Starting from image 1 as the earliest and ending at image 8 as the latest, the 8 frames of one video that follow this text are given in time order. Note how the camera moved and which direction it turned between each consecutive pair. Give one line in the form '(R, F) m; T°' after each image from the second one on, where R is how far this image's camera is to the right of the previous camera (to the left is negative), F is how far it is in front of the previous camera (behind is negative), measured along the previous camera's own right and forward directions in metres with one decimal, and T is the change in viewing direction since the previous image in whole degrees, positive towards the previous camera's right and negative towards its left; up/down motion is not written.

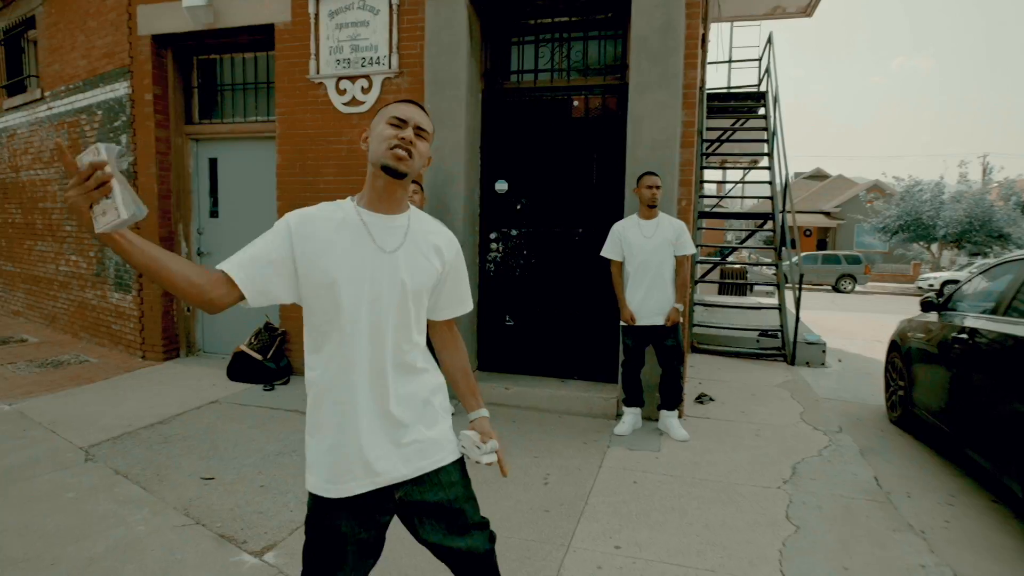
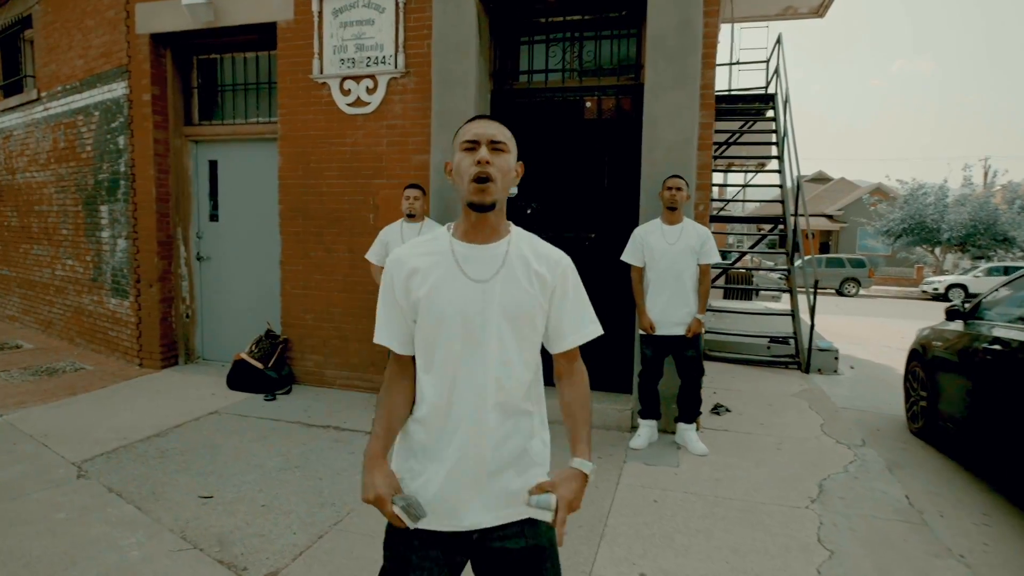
(-0.1, +0.2) m; 0°
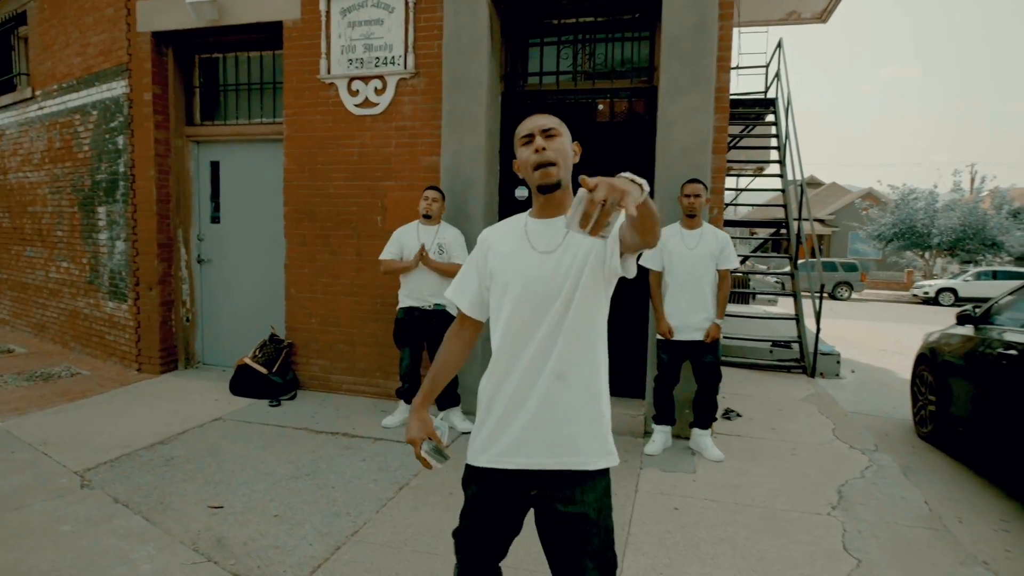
(-0.2, +0.1) m; +1°
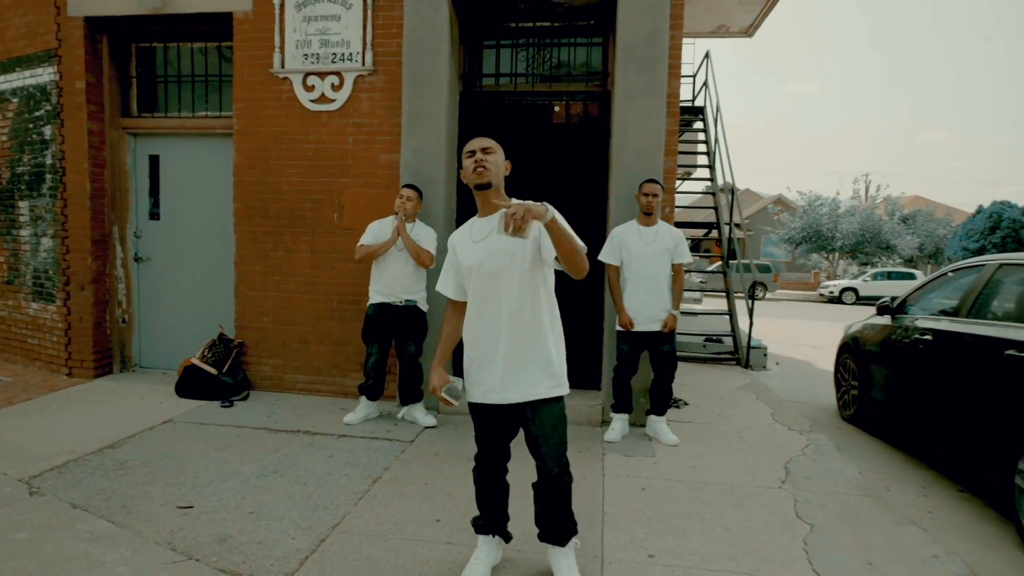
(-0.3, -0.1) m; +7°
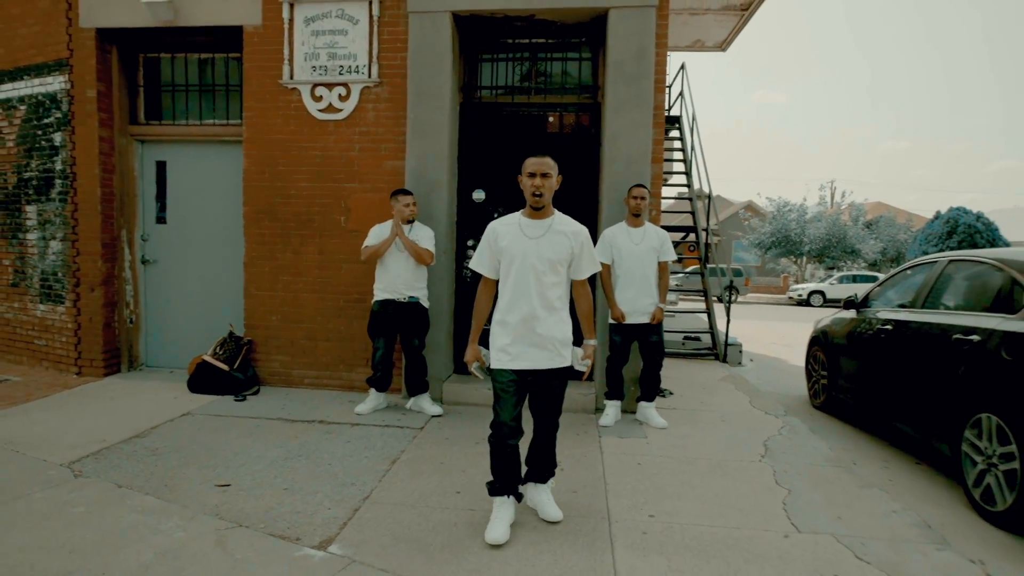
(-0.2, -0.3) m; +2°
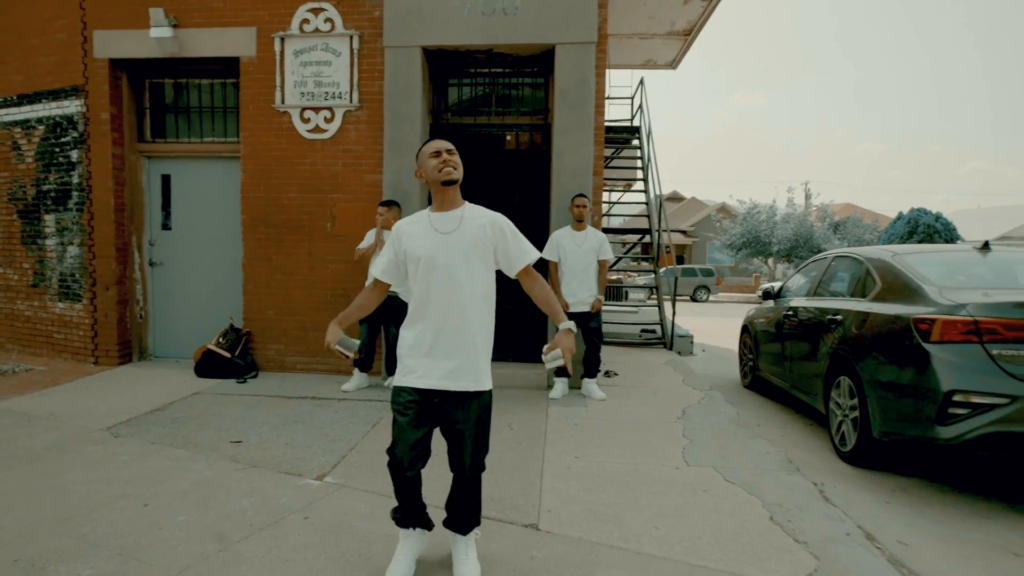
(+0.2, -0.9) m; +2°
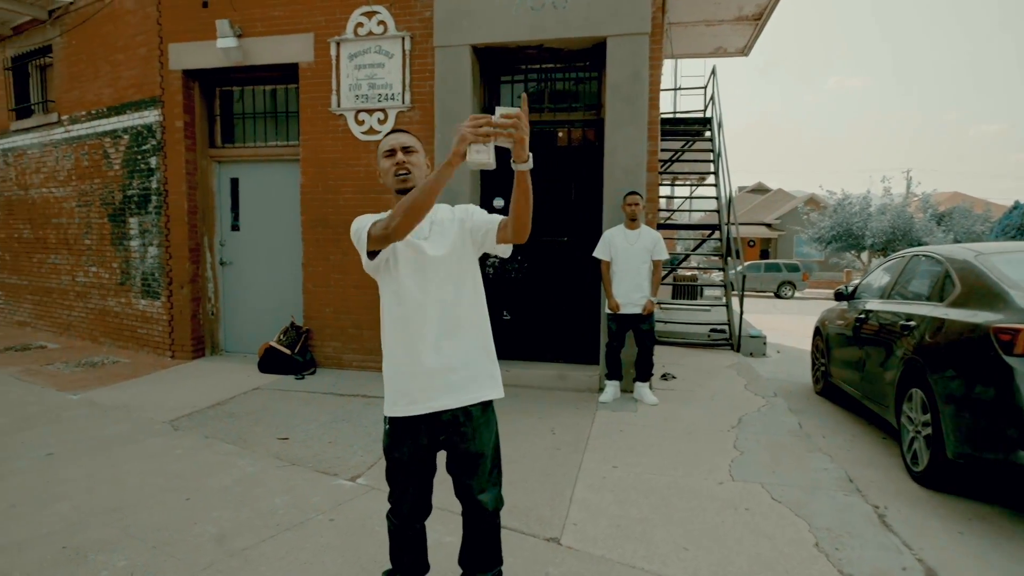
(+0.3, +0.1) m; -7°
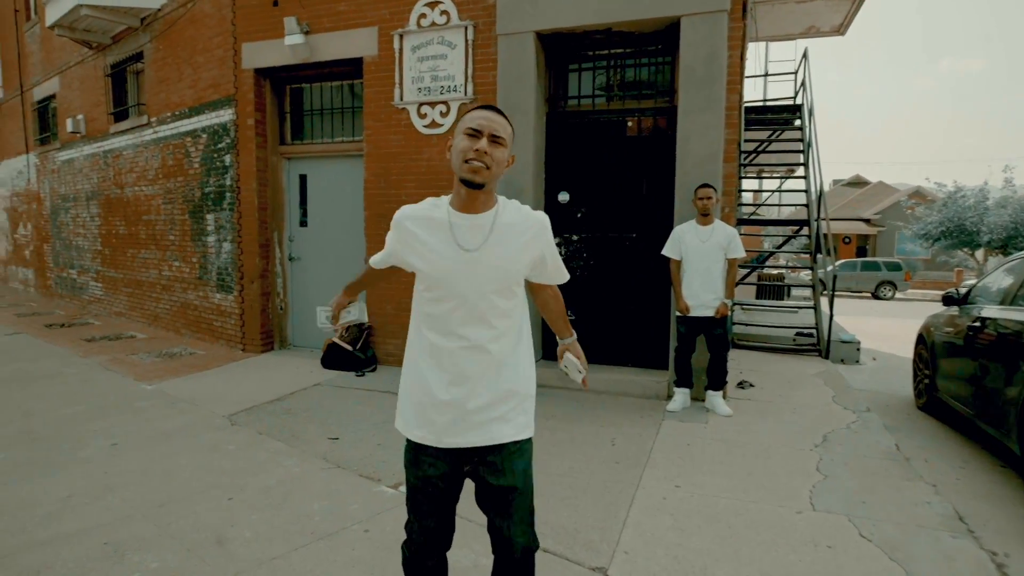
(+0.1, +0.3) m; -7°
